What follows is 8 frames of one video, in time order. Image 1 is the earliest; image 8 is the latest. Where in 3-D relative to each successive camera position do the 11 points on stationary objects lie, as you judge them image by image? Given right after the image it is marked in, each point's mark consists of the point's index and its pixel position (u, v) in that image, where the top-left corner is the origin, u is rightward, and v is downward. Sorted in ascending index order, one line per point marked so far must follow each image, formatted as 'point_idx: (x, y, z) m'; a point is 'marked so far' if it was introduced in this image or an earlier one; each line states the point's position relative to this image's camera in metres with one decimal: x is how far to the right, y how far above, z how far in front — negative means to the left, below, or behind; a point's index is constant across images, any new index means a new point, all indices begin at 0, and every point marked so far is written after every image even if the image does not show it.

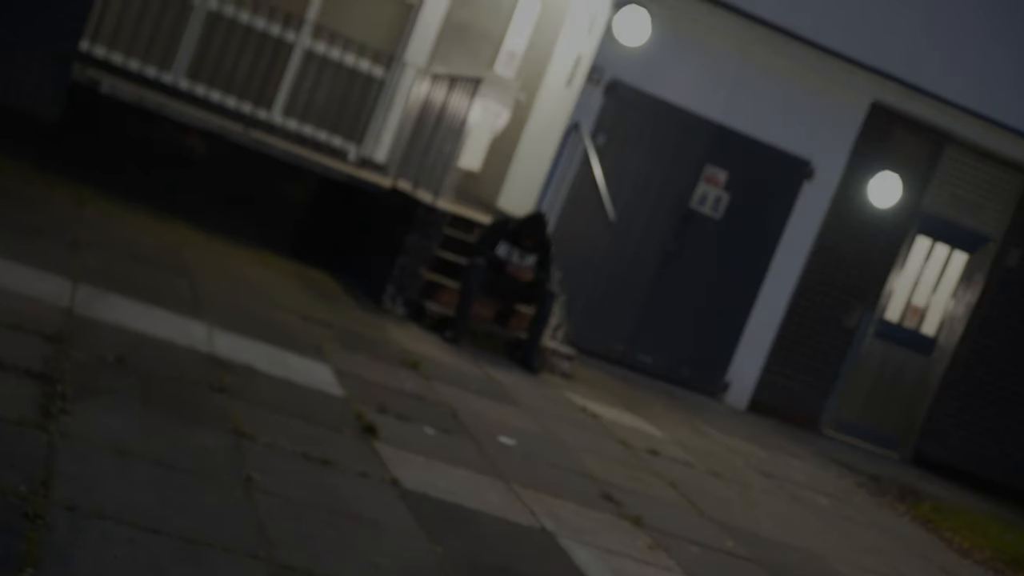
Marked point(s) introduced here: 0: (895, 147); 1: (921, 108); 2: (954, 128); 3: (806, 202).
0: (+3.9, +1.4, +12.1) m
1: (+4.0, +1.8, +11.8) m
2: (+4.4, +1.6, +11.9) m
3: (+2.9, +0.9, +11.9) m
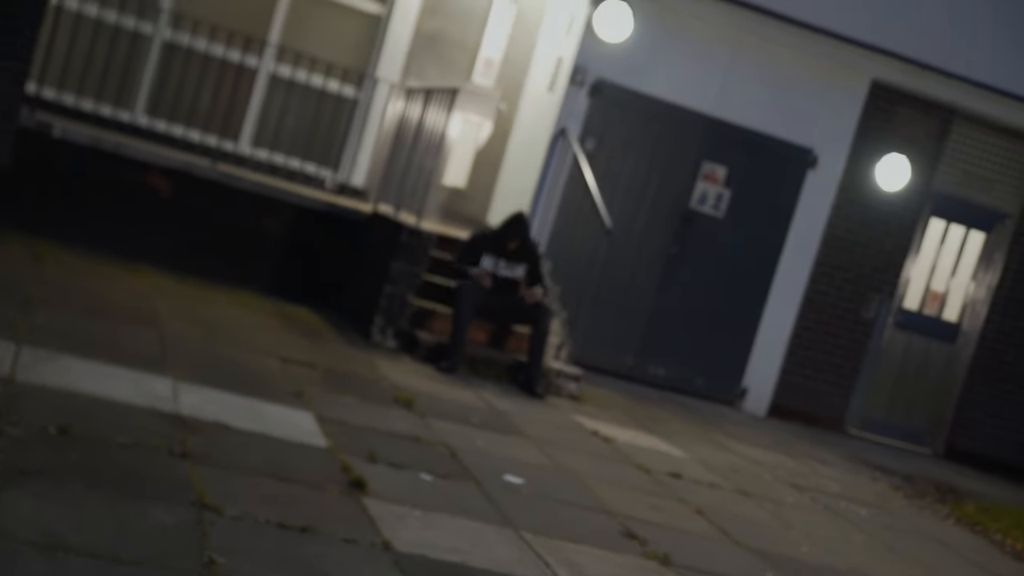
0: (+3.7, +1.6, +11.5) m
1: (+3.8, +1.9, +11.1) m
2: (+4.2, +1.8, +11.3) m
3: (+2.8, +0.9, +11.3) m
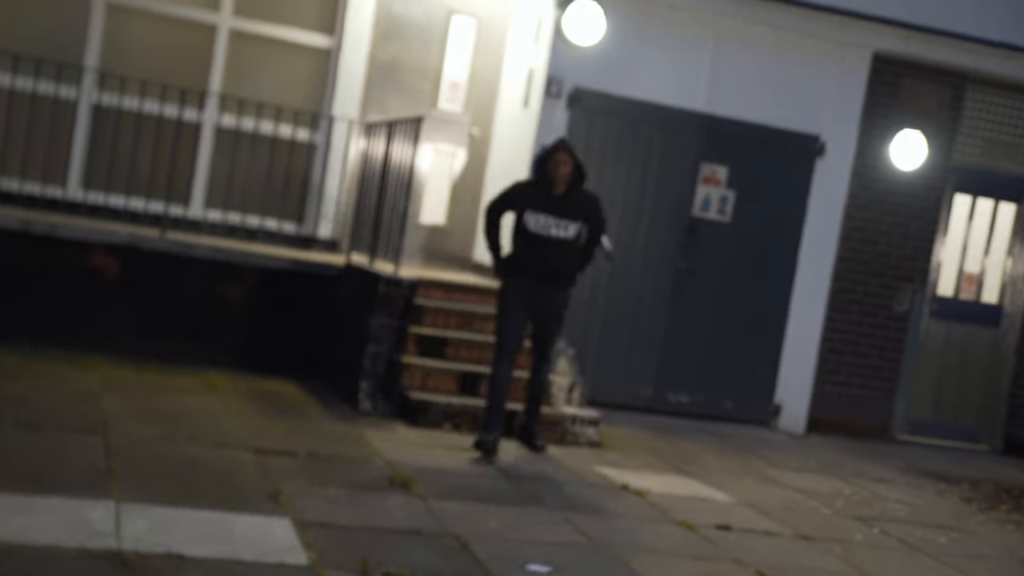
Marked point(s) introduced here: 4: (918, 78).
0: (+3.5, +1.7, +10.5) m
1: (+3.5, +2.0, +10.2) m
2: (+4.0, +1.9, +10.3) m
3: (+2.7, +0.9, +10.3) m
4: (+3.6, +1.8, +10.5) m
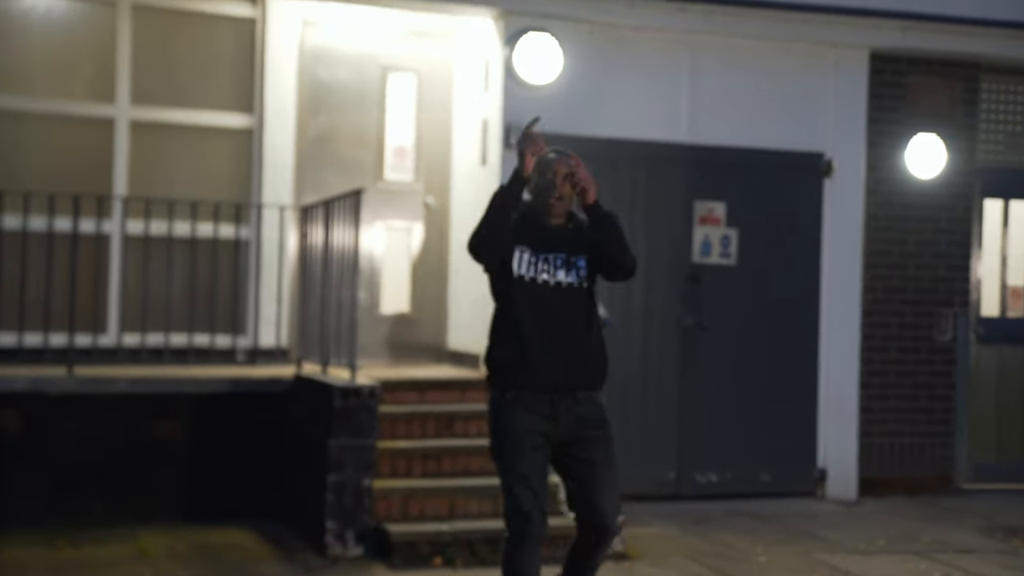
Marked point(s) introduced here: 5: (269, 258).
0: (+3.1, +1.5, +9.2) m
1: (+3.1, +1.9, +8.9) m
2: (+3.6, +1.8, +9.0) m
3: (+2.4, +0.6, +8.9) m
4: (+3.2, +1.6, +9.2) m
5: (-1.7, +0.2, +8.4) m
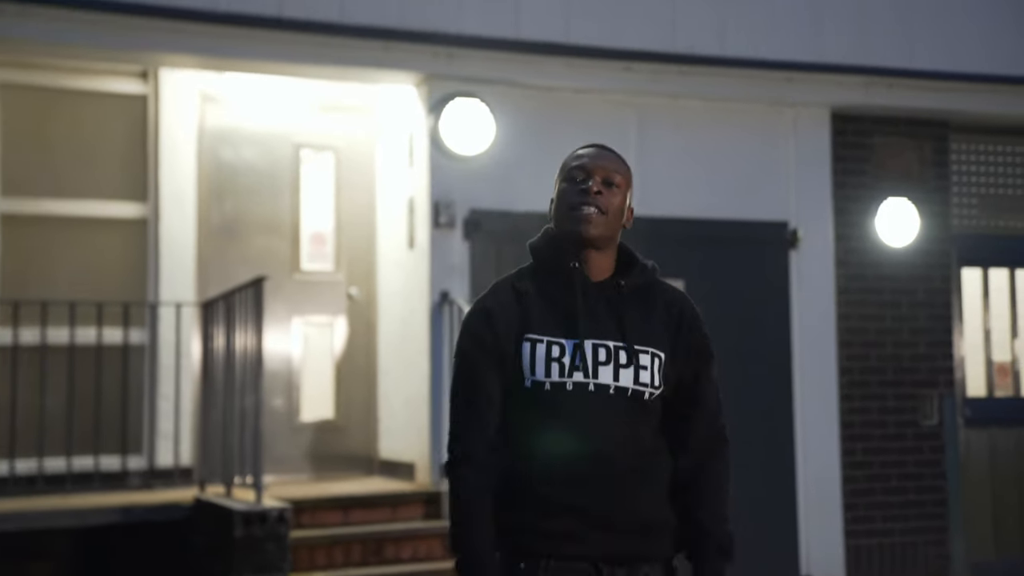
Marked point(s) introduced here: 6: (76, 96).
0: (+2.6, +0.9, +8.4) m
1: (+2.6, +1.3, +8.1) m
2: (+3.1, +1.3, +8.3) m
3: (+2.0, 0.0, +8.1) m
4: (+2.7, +1.1, +8.4) m
5: (-2.1, -0.5, +7.3) m
6: (-2.7, +1.2, +7.4) m
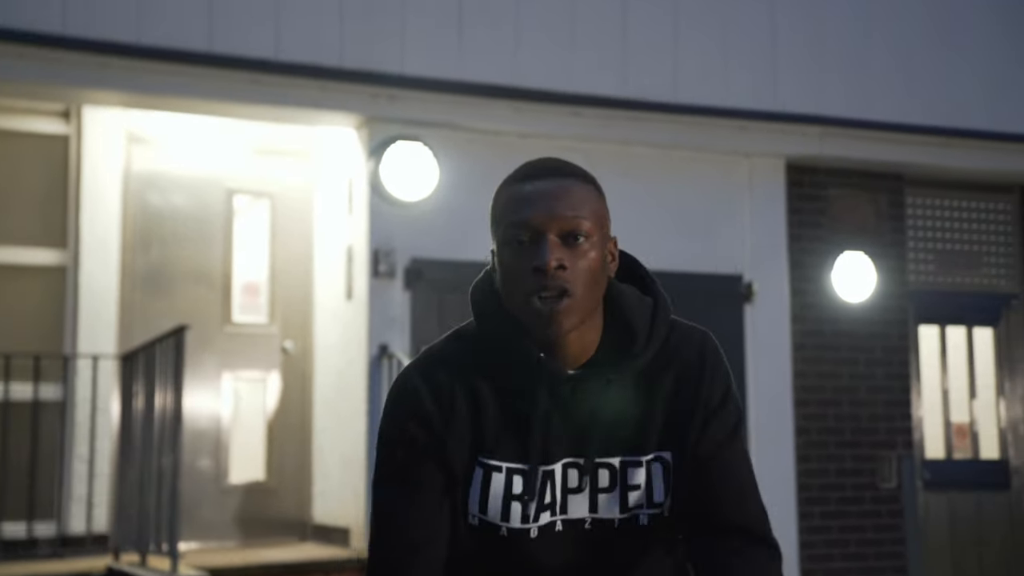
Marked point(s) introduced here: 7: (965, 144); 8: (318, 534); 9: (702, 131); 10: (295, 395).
0: (+2.3, +0.5, +8.2) m
1: (+2.2, +0.9, +7.9) m
2: (+2.7, +0.9, +8.1) m
3: (+1.6, -0.3, +7.8) m
4: (+2.3, +0.7, +8.2) m
5: (-2.5, -0.8, +6.8) m
6: (-3.1, +0.9, +7.0) m
7: (+3.1, +1.0, +8.2) m
8: (-1.2, -1.5, +7.4) m
9: (+1.2, +1.0, +7.6) m
10: (-1.4, -0.7, +7.7) m
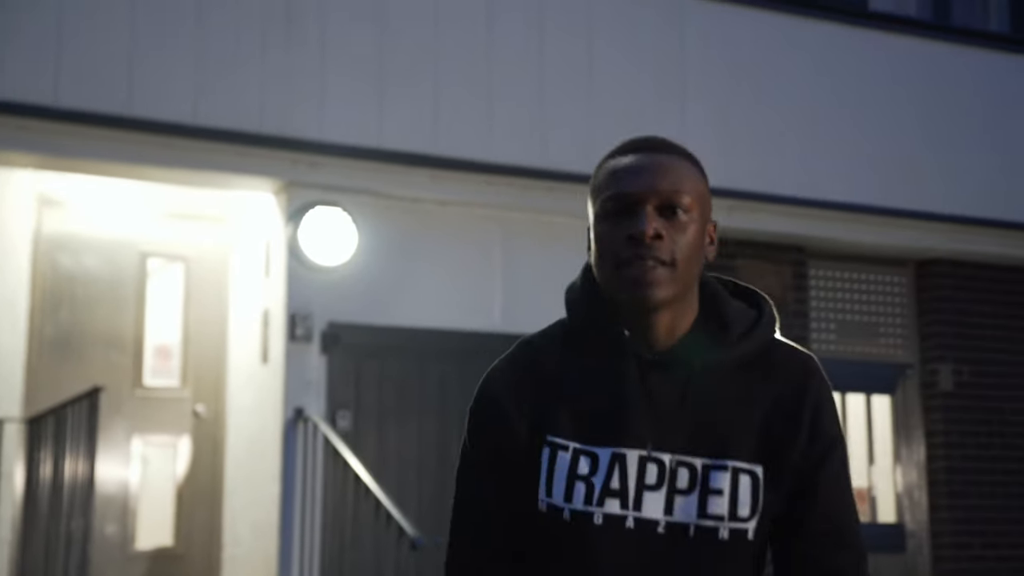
0: (+1.7, 0.0, +8.4) m
1: (+1.7, +0.5, +8.2) m
2: (+2.1, +0.4, +8.4) m
3: (+1.0, -0.8, +7.9) m
4: (+1.7, +0.2, +8.5) m
5: (-2.9, -1.1, +6.7) m
6: (-3.5, +0.6, +6.9) m
7: (+2.5, +0.5, +8.6) m
8: (-1.7, -1.9, +7.3) m
9: (+0.7, +0.6, +7.8) m
10: (-2.0, -1.1, +7.6) m
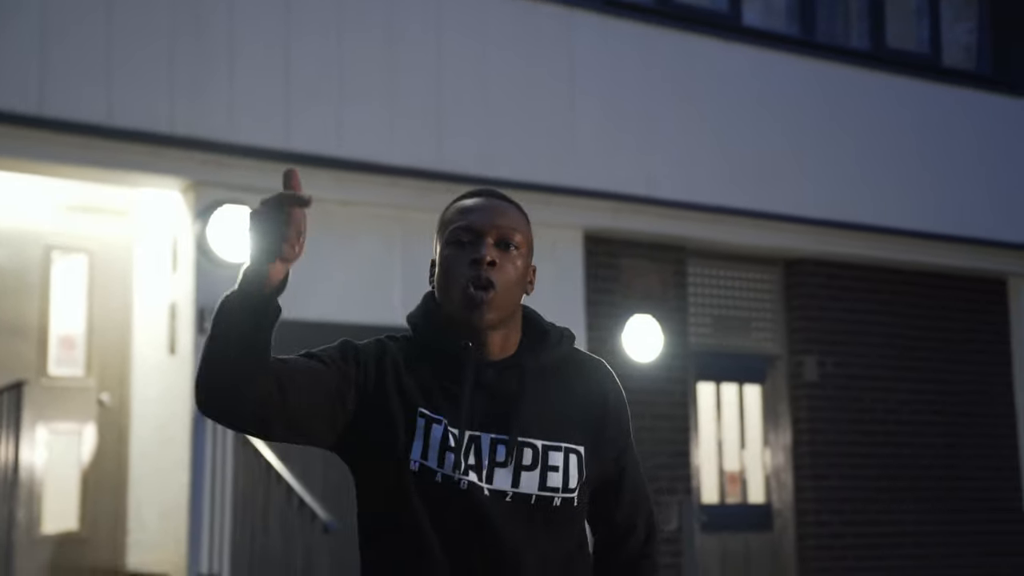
0: (+0.9, +0.1, +9.0) m
1: (+0.9, +0.5, +8.8) m
2: (+1.3, +0.4, +9.0) m
3: (+0.3, -0.8, +8.5) m
4: (+0.9, +0.2, +9.1) m
5: (-3.5, -1.1, +6.8) m
6: (-4.1, +0.6, +7.0) m
7: (+1.8, +0.5, +9.2) m
8: (-2.4, -1.9, +7.6) m
9: (0.0, +0.6, +8.2) m
10: (-2.7, -1.1, +7.9) m
